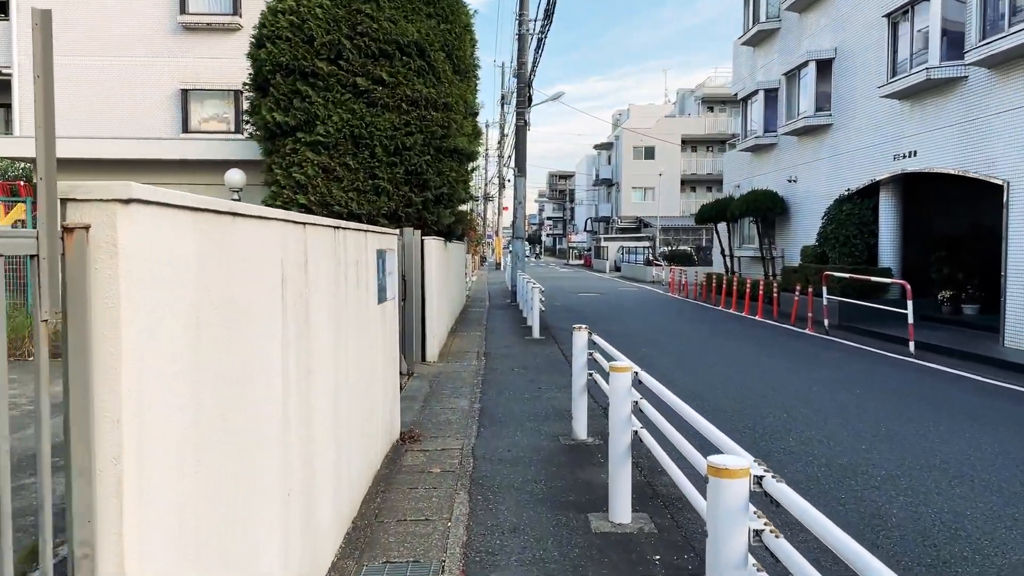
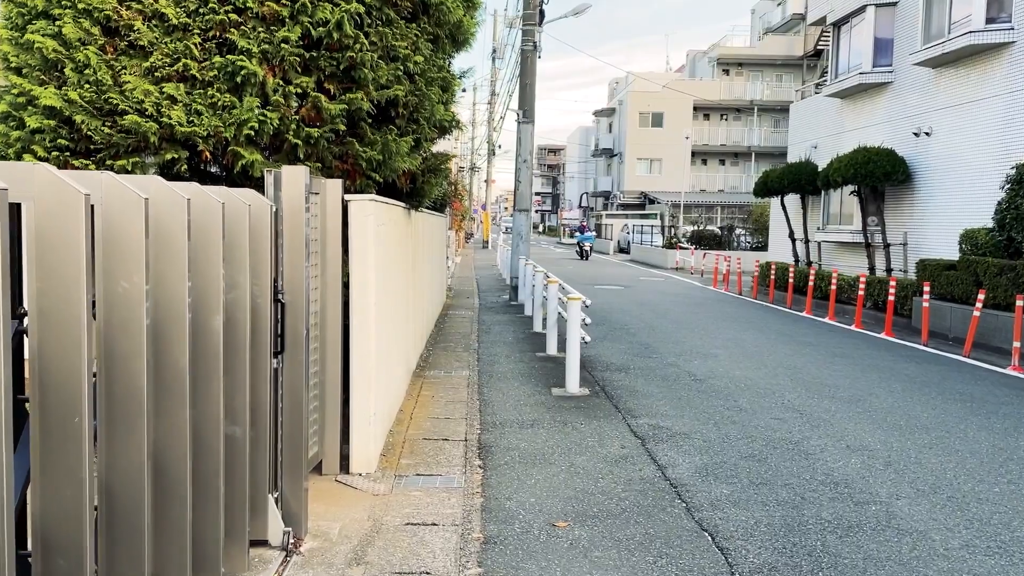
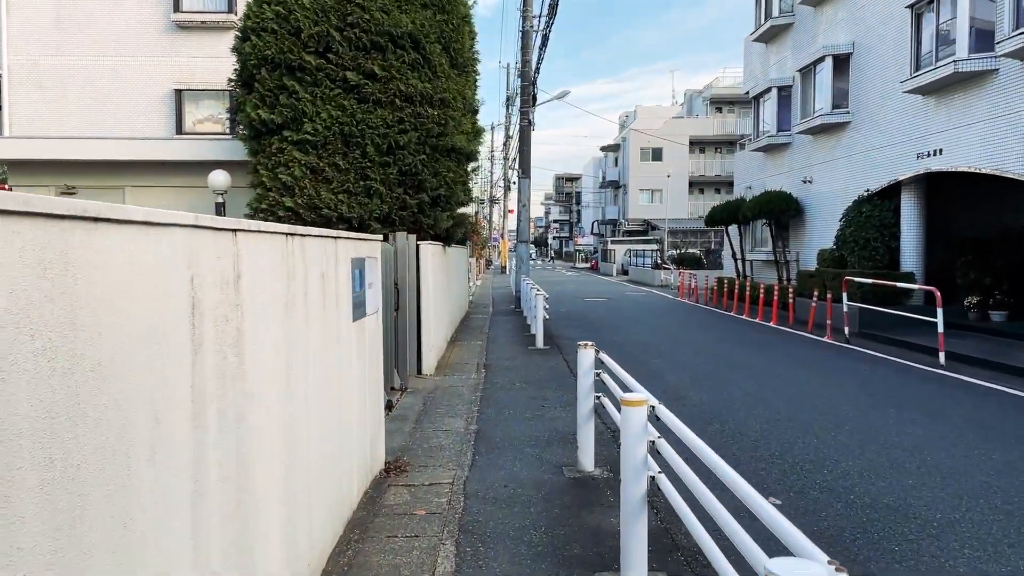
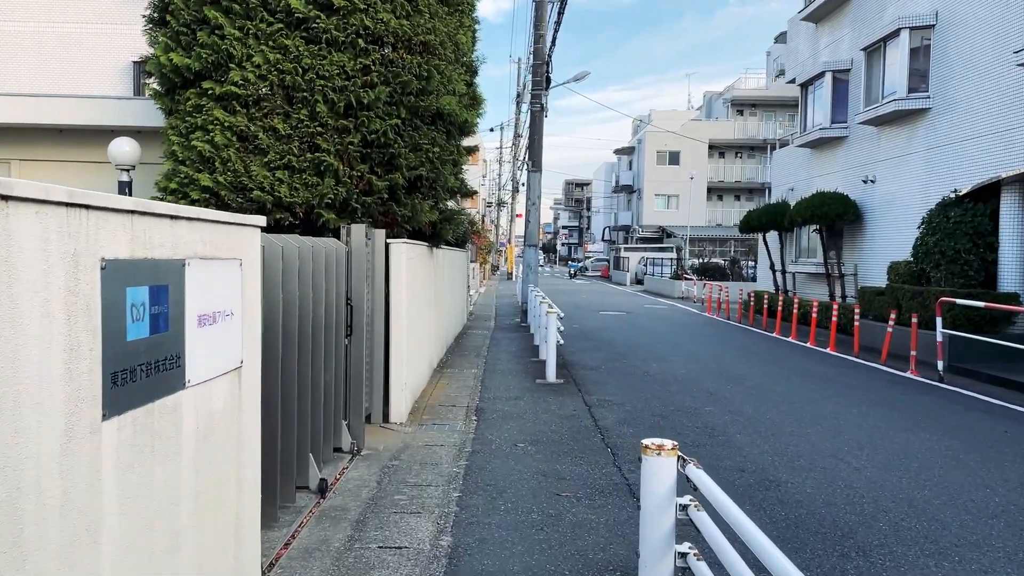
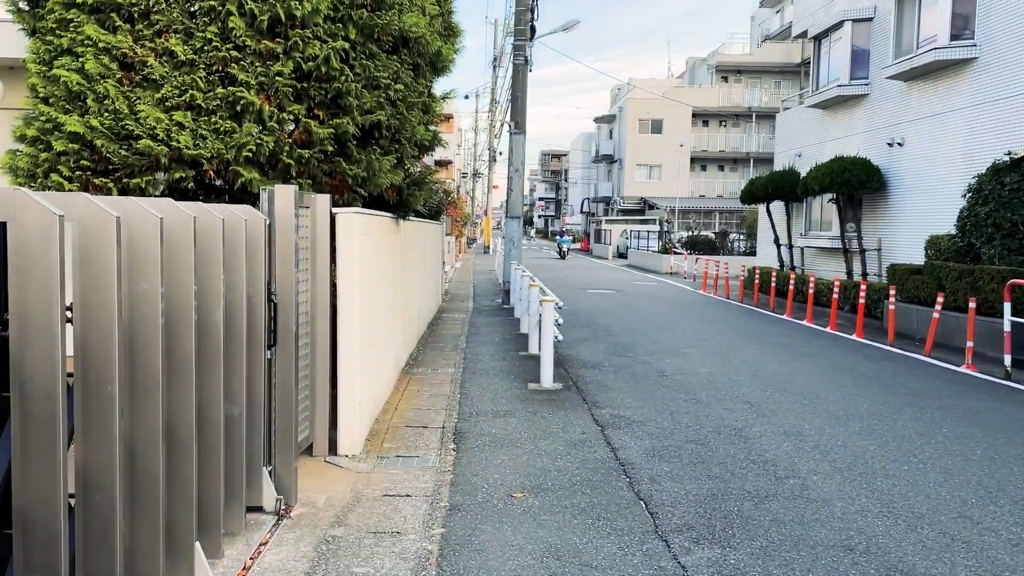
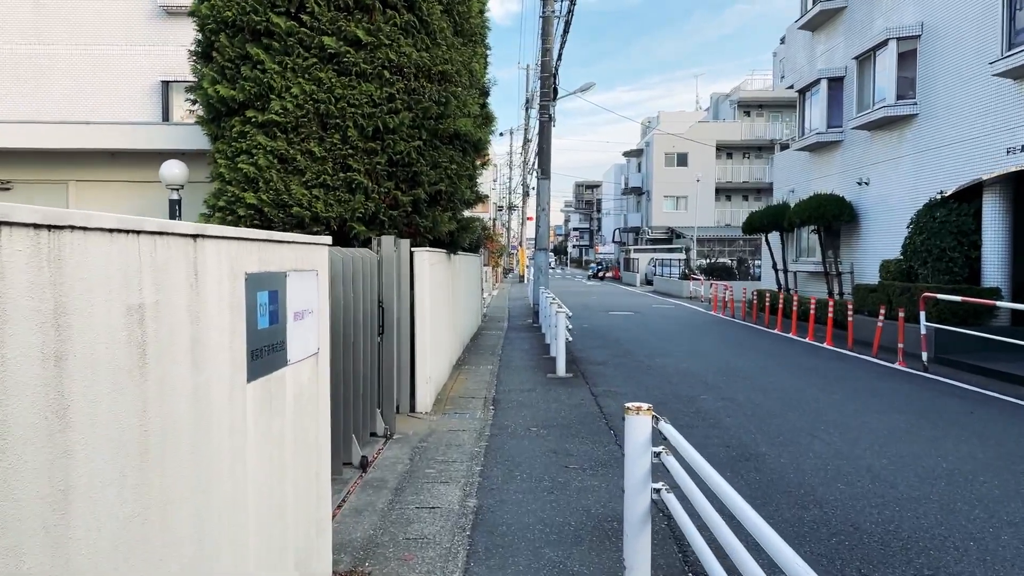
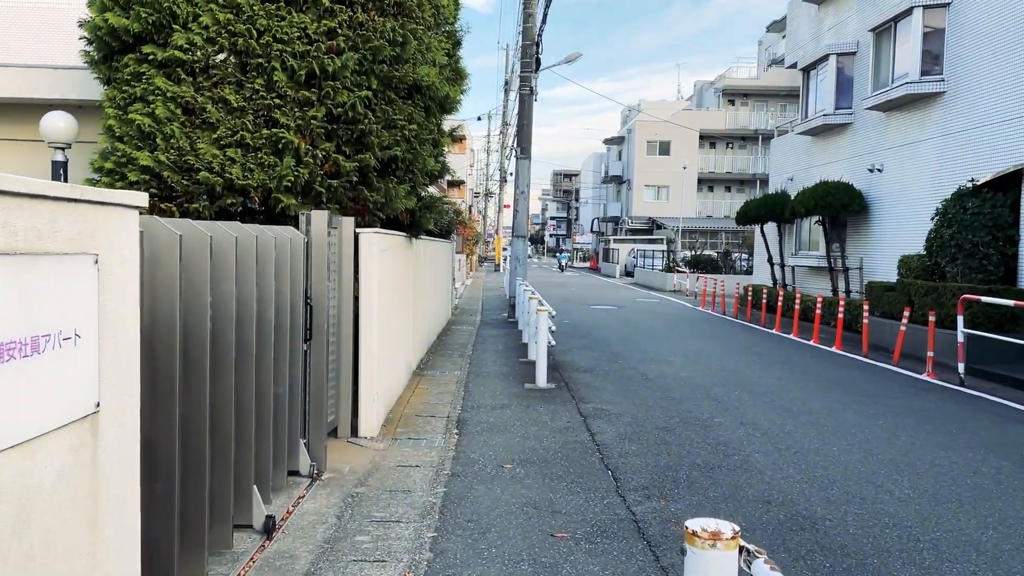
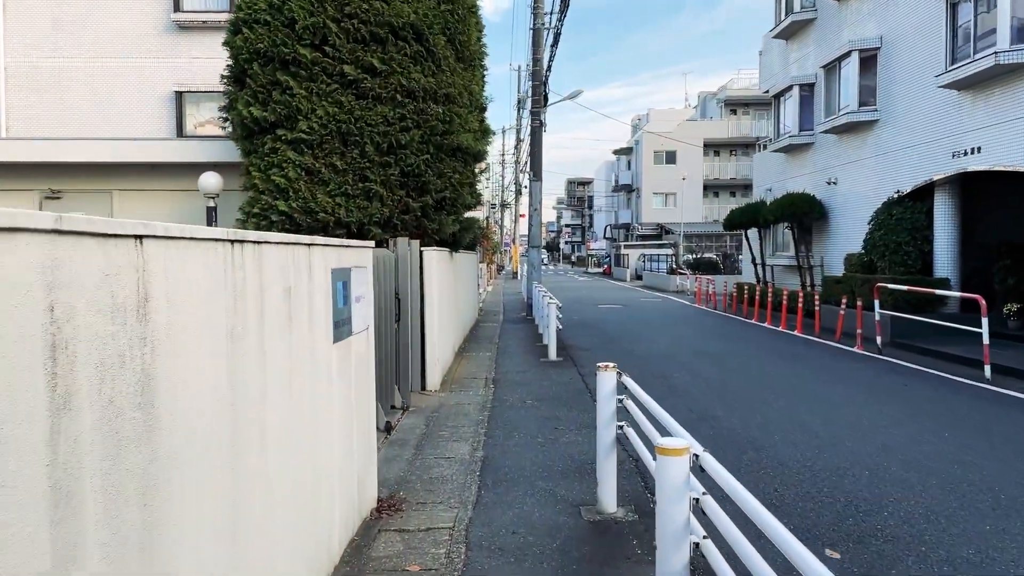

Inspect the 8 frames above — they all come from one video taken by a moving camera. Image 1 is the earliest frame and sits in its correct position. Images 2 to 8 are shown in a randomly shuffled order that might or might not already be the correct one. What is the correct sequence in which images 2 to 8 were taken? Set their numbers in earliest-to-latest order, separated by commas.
3, 8, 6, 4, 7, 5, 2
